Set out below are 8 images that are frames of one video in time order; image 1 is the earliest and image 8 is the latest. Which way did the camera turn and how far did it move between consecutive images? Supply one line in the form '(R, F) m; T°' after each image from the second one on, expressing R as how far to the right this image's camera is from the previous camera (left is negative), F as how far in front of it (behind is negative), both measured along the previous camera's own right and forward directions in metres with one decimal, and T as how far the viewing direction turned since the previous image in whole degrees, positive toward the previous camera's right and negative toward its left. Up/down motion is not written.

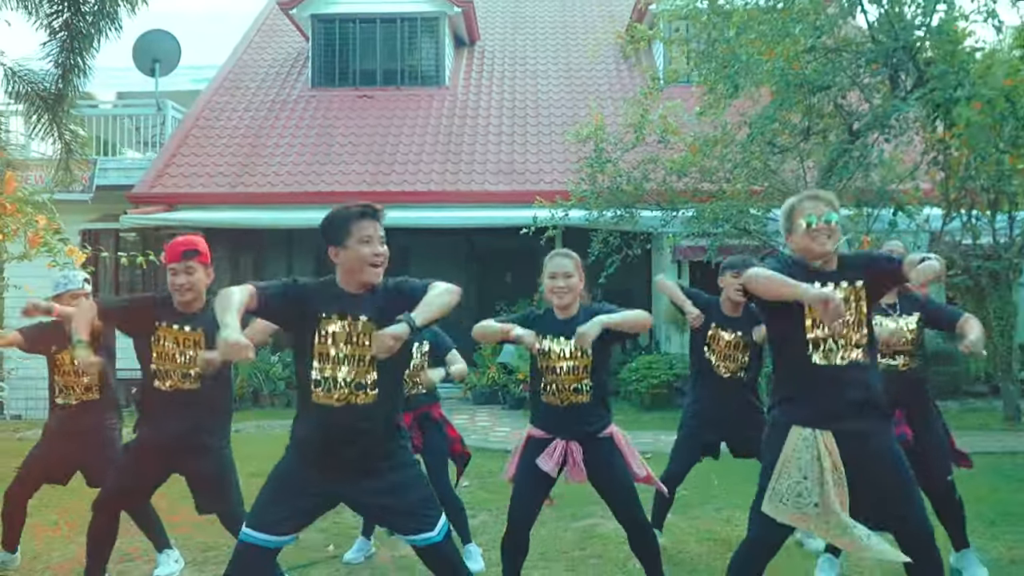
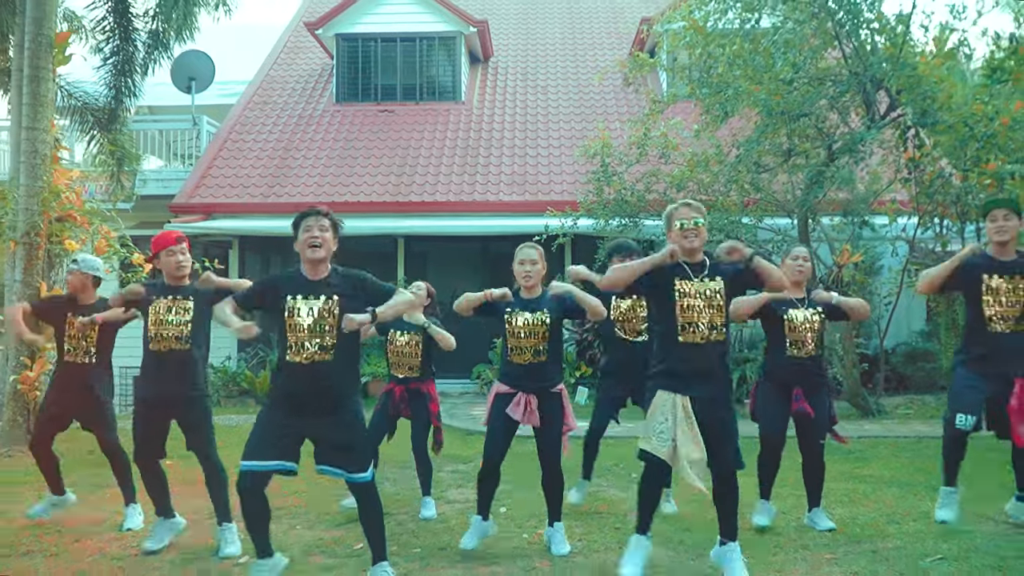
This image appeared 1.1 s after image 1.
(-0.1, -1.0) m; 0°
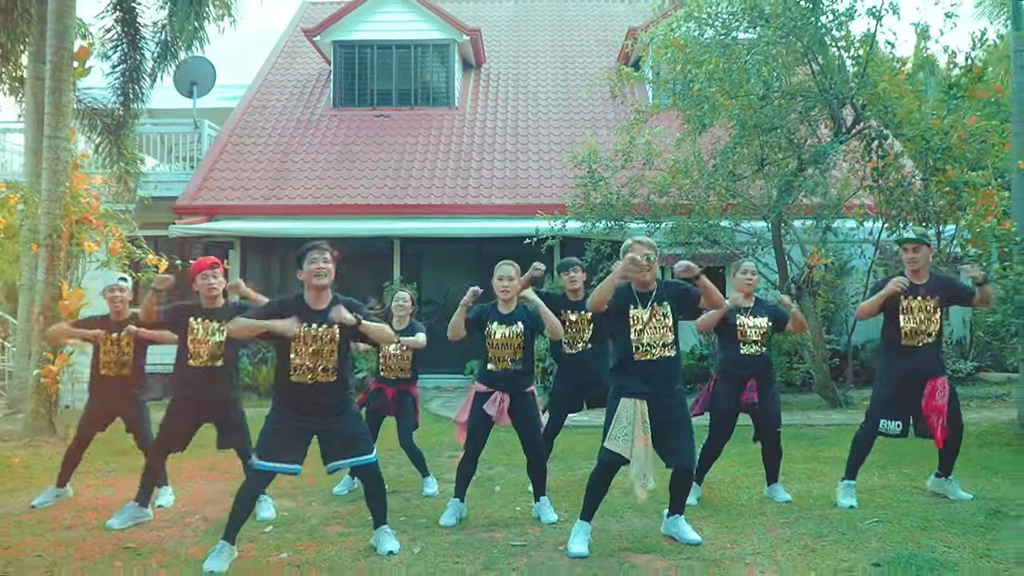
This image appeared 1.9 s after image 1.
(0.0, -0.7) m; +1°
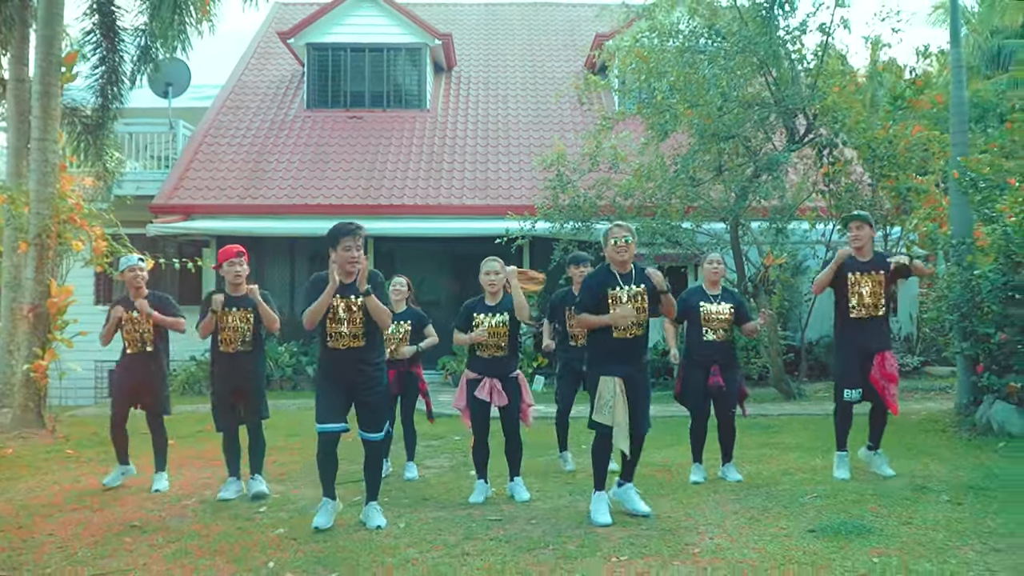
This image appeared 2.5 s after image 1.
(-0.1, -0.5) m; +2°
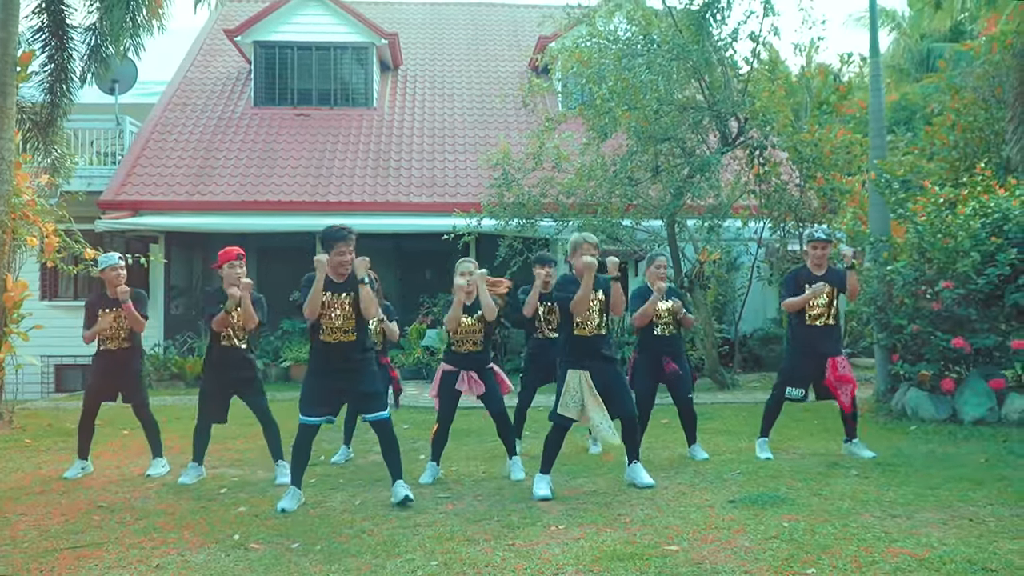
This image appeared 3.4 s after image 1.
(0.0, -0.4) m; +3°
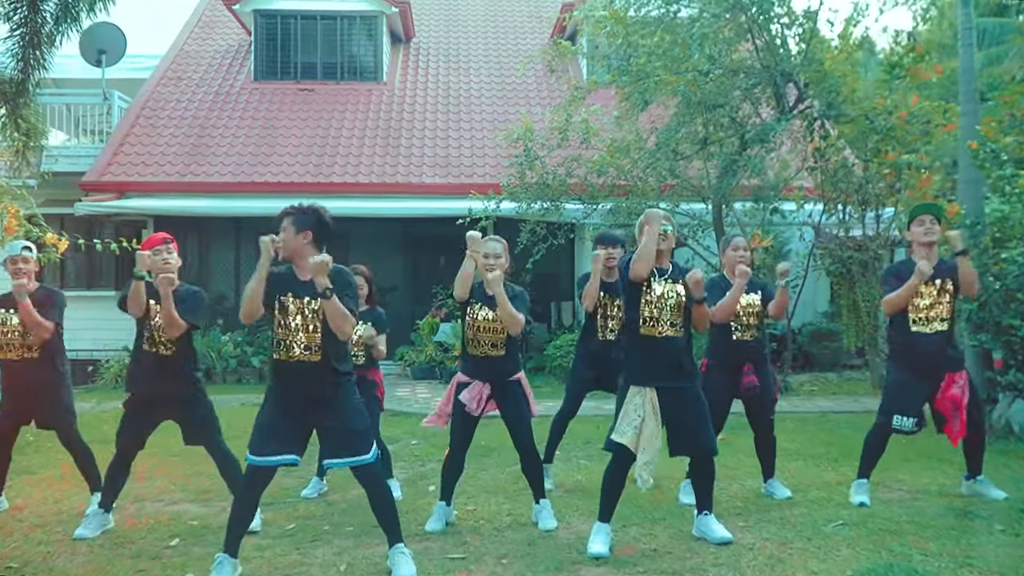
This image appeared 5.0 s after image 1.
(-0.1, +1.4) m; -1°
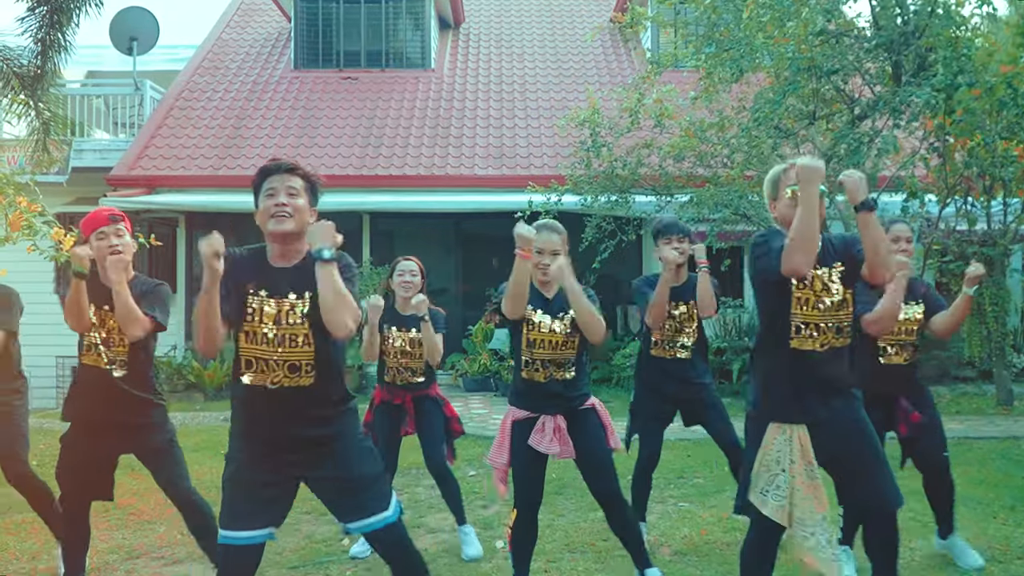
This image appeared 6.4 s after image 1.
(-0.2, +1.3) m; -3°
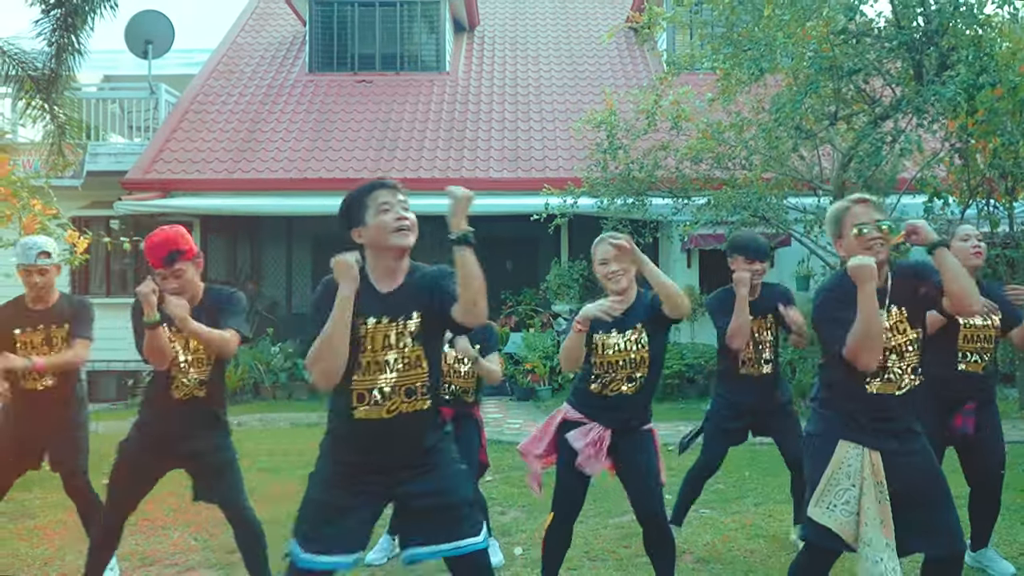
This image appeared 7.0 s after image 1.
(0.0, +0.1) m; -1°
